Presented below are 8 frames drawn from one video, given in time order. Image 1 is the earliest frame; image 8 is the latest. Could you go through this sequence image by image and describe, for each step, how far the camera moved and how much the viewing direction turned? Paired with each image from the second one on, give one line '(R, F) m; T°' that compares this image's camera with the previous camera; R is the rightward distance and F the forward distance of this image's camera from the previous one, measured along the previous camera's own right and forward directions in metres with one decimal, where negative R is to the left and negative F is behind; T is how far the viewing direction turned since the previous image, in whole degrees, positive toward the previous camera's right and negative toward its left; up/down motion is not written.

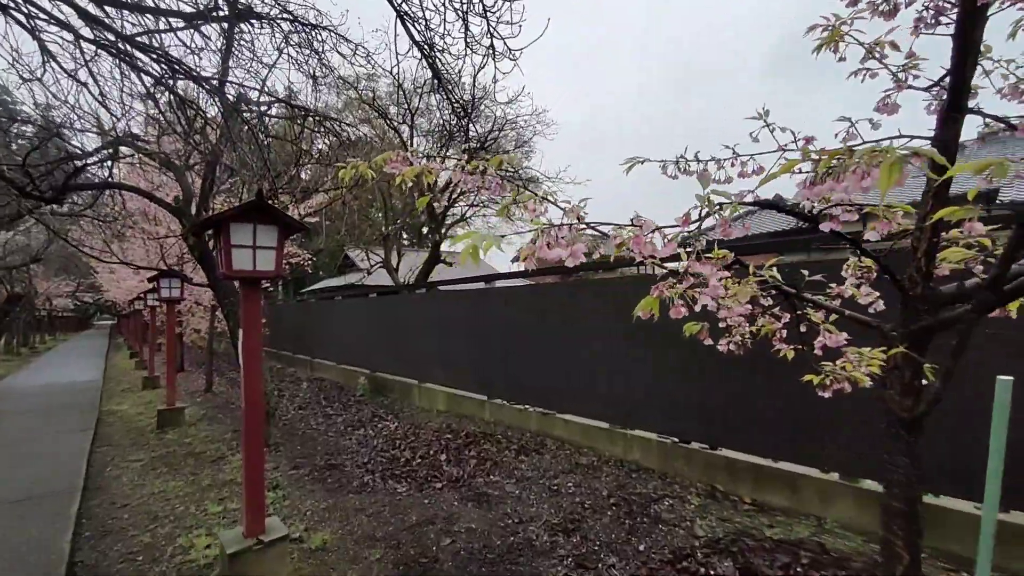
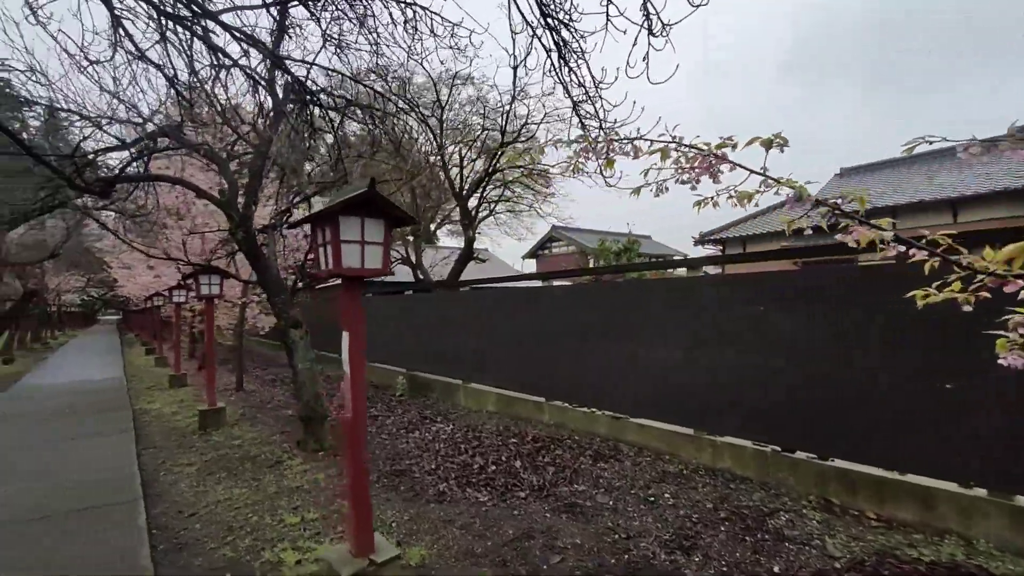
(-0.7, +0.2) m; 0°
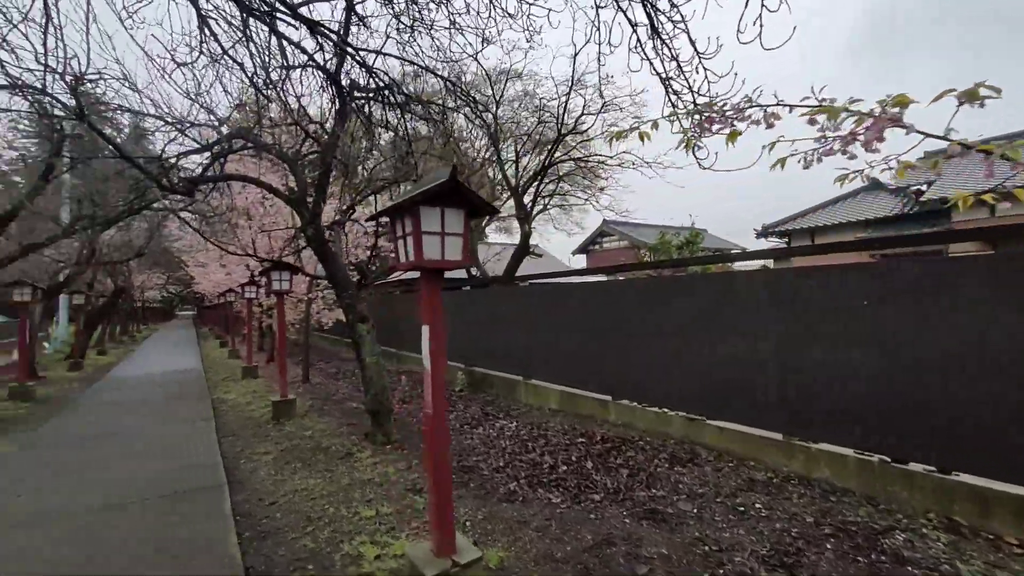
(-0.2, +0.1) m; -6°
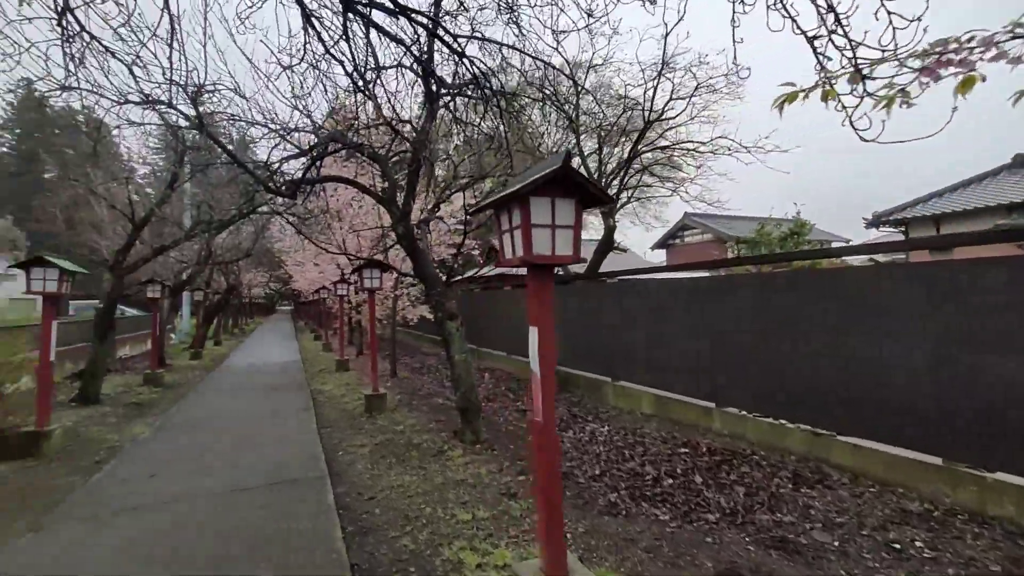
(-0.2, +0.2) m; -9°
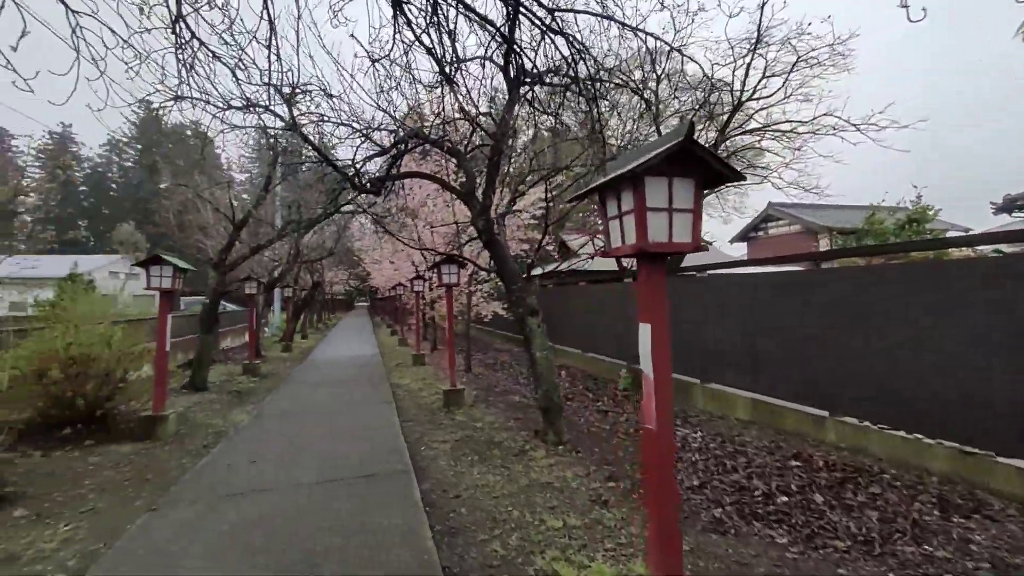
(-0.2, +0.2) m; -8°
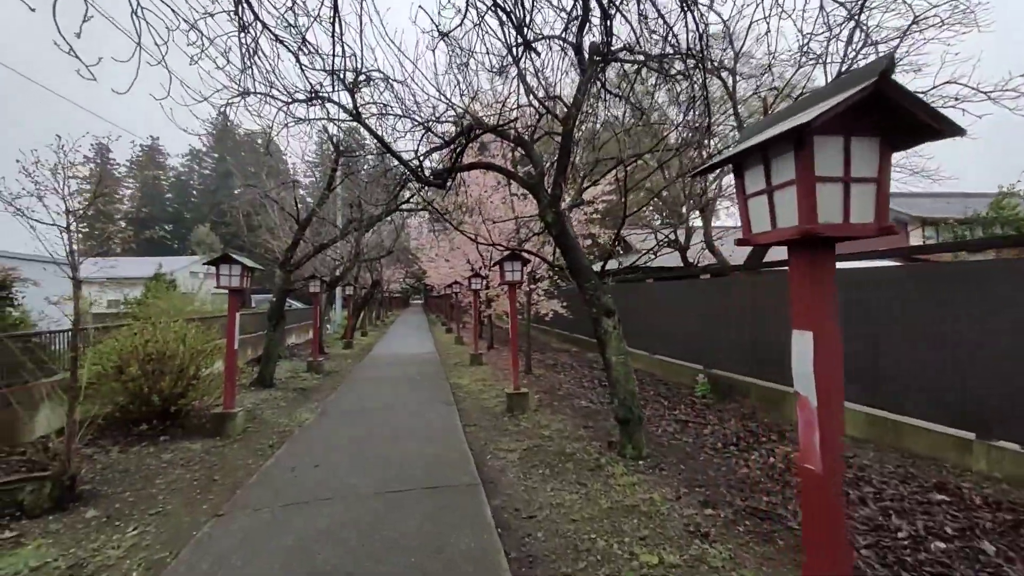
(-0.2, +0.4) m; -6°
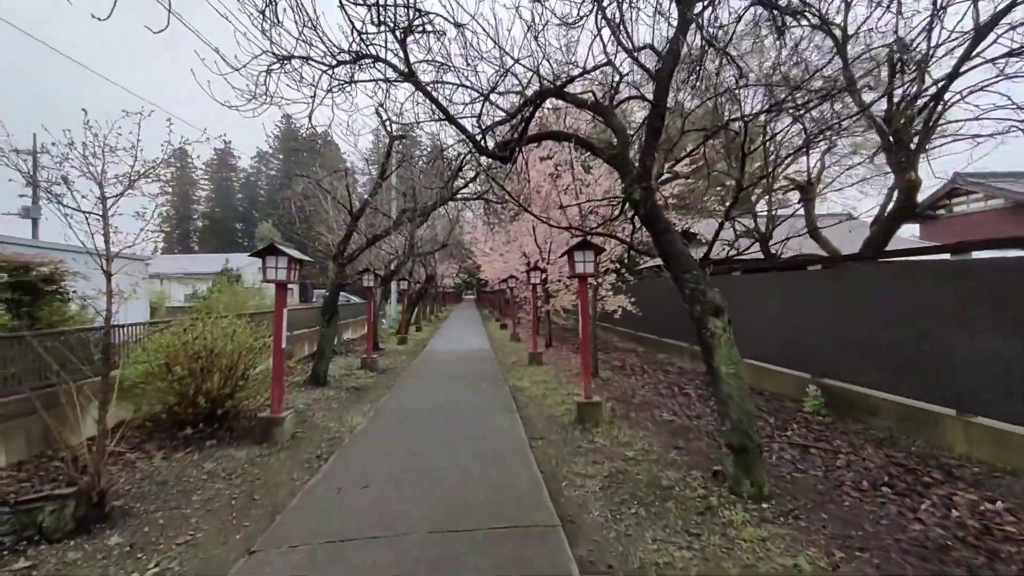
(-0.2, +0.8) m; -6°
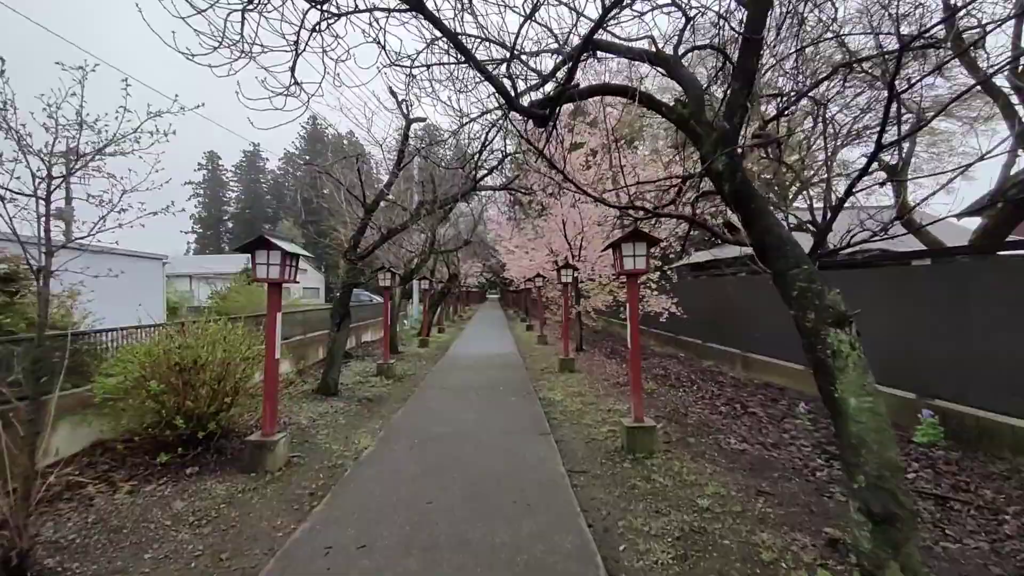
(-0.1, +0.9) m; -3°
